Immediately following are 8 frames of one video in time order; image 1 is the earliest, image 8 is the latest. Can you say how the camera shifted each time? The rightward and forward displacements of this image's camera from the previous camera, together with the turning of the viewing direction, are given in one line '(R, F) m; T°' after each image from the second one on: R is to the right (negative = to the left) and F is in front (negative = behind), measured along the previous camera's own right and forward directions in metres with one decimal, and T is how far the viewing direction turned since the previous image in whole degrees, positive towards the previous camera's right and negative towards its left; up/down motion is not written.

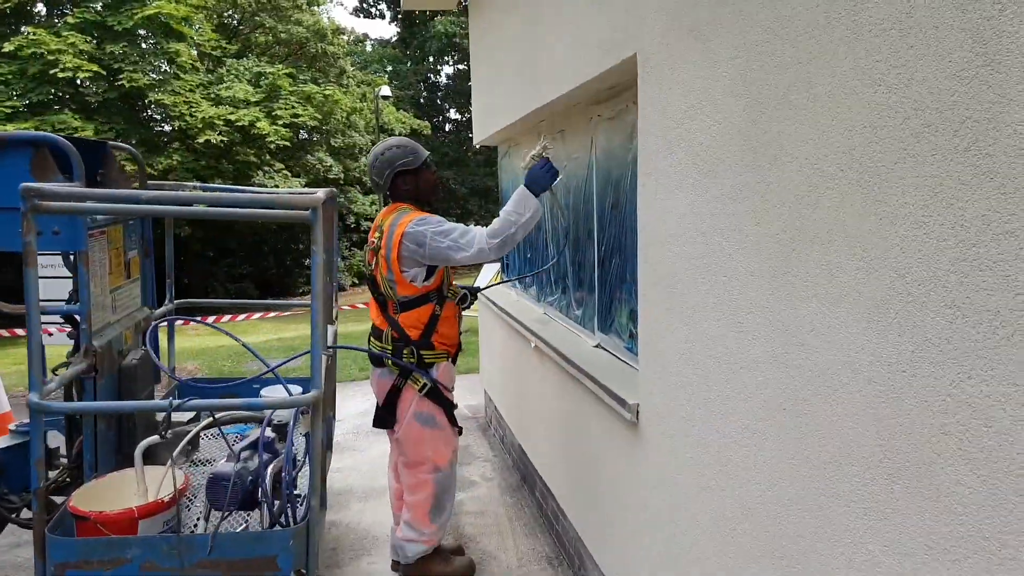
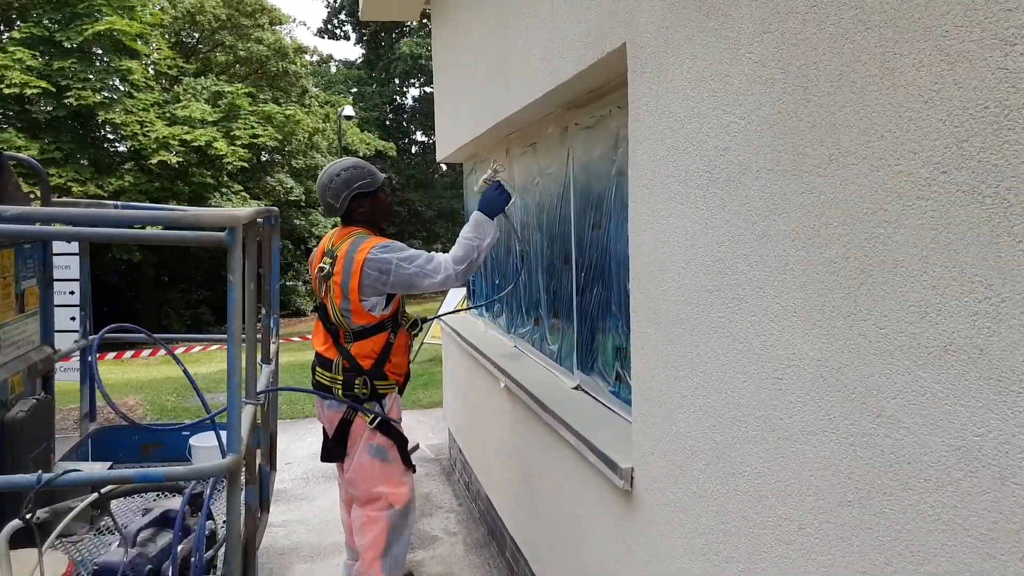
(0.0, +0.5) m; +2°
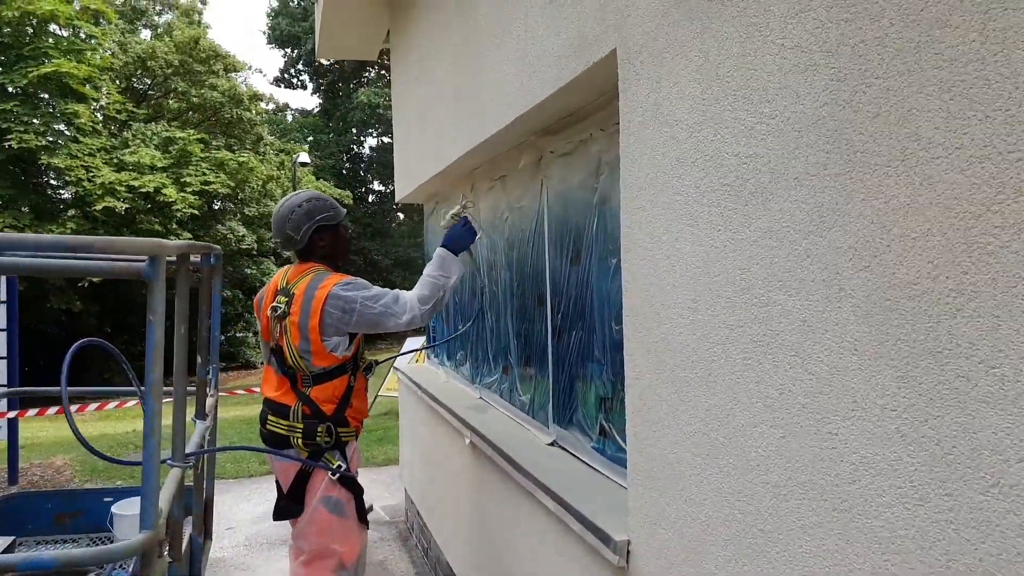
(0.0, +0.4) m; +3°
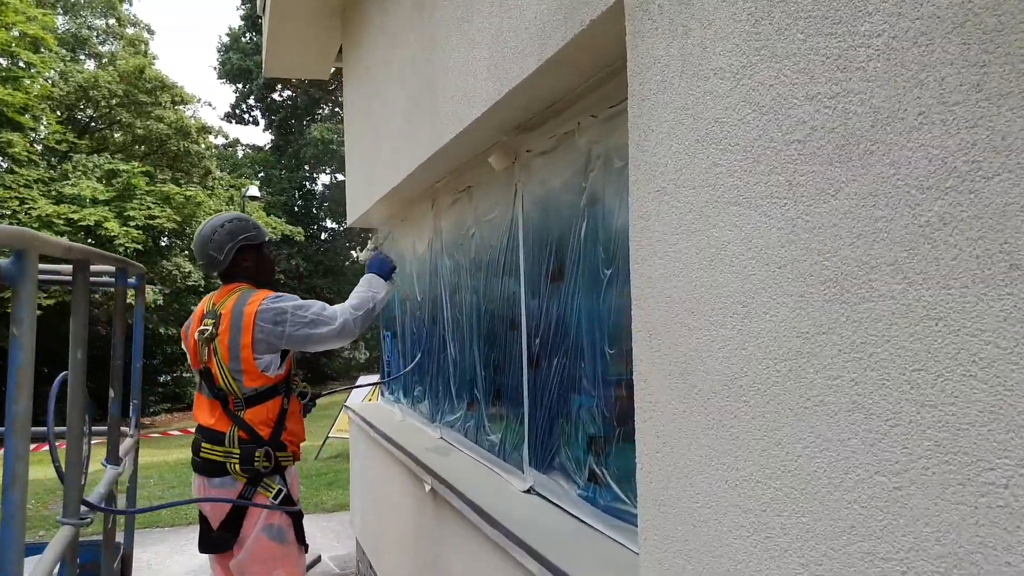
(-0.1, +0.5) m; +3°
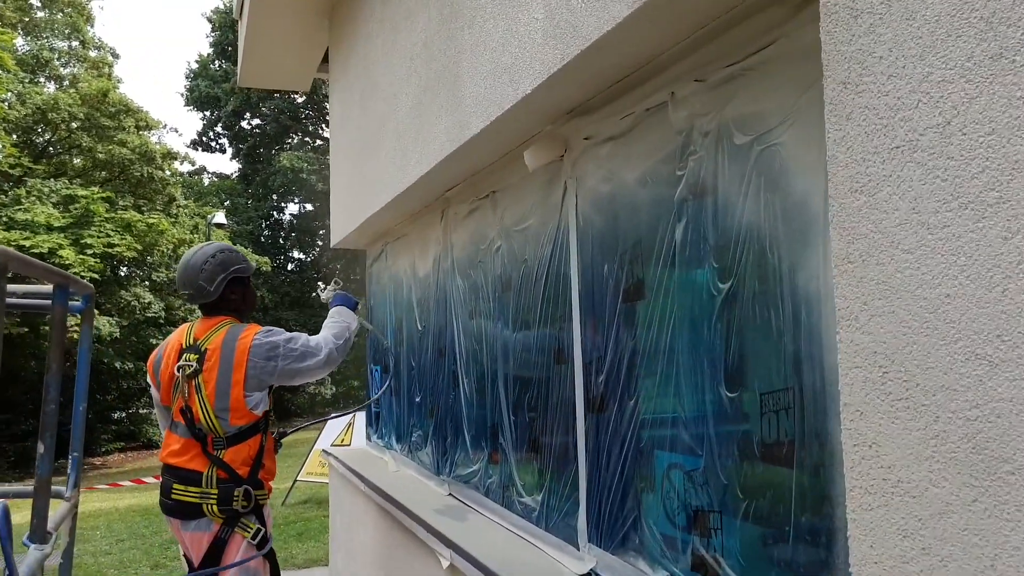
(-0.2, +0.6) m; +2°
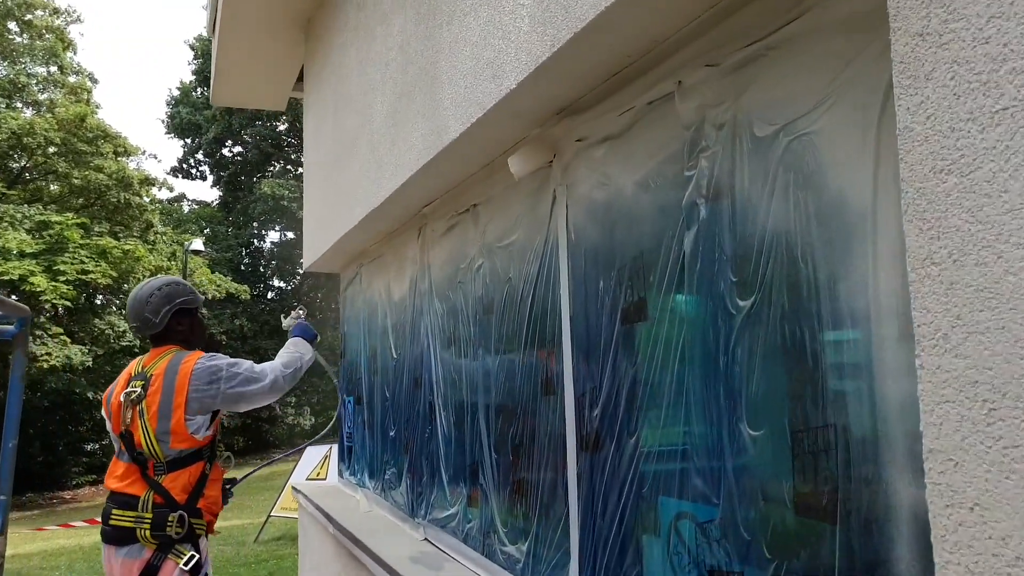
(0.0, +0.3) m; +1°
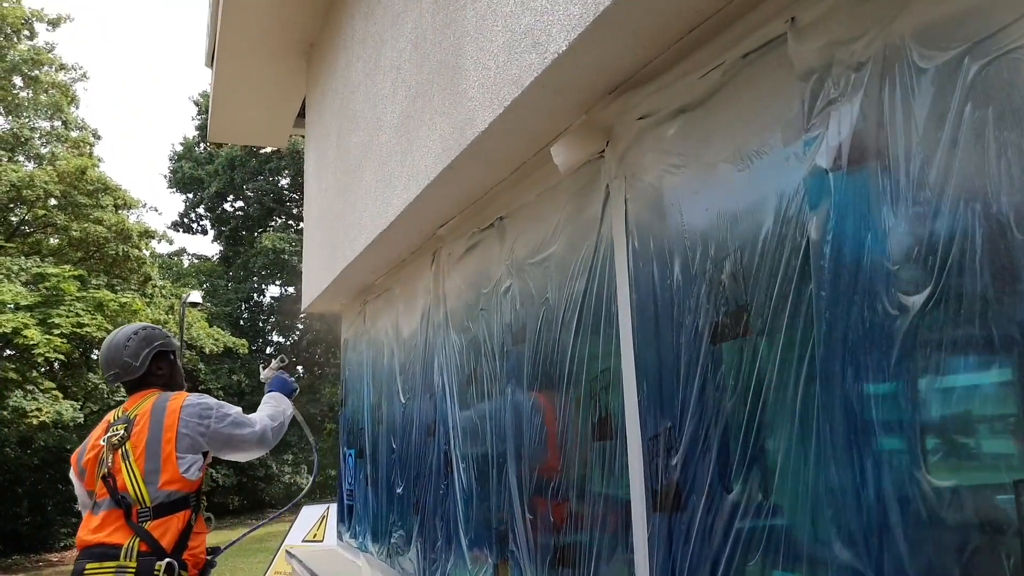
(-0.1, +0.4) m; 0°
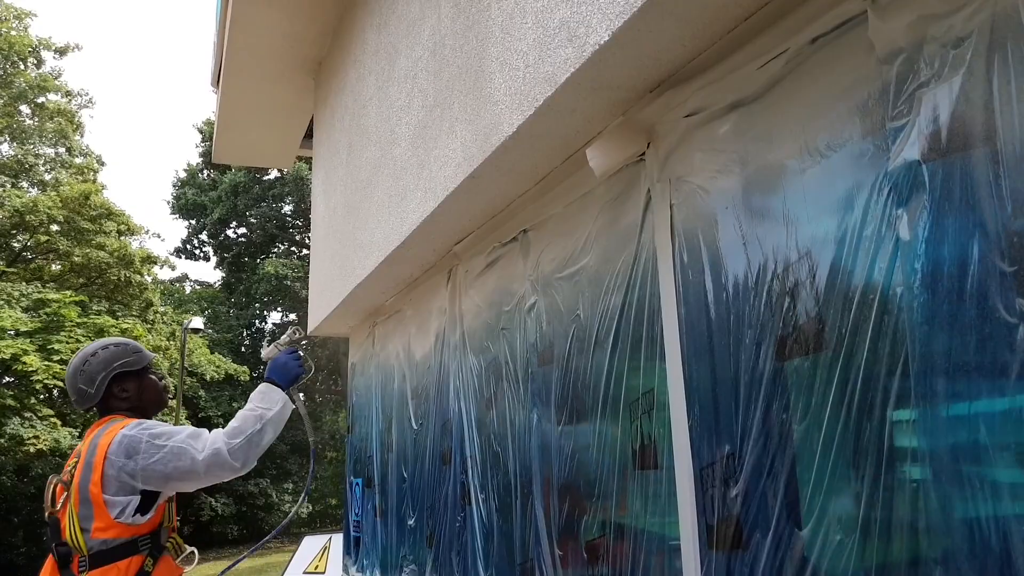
(-0.1, +0.1) m; 0°
